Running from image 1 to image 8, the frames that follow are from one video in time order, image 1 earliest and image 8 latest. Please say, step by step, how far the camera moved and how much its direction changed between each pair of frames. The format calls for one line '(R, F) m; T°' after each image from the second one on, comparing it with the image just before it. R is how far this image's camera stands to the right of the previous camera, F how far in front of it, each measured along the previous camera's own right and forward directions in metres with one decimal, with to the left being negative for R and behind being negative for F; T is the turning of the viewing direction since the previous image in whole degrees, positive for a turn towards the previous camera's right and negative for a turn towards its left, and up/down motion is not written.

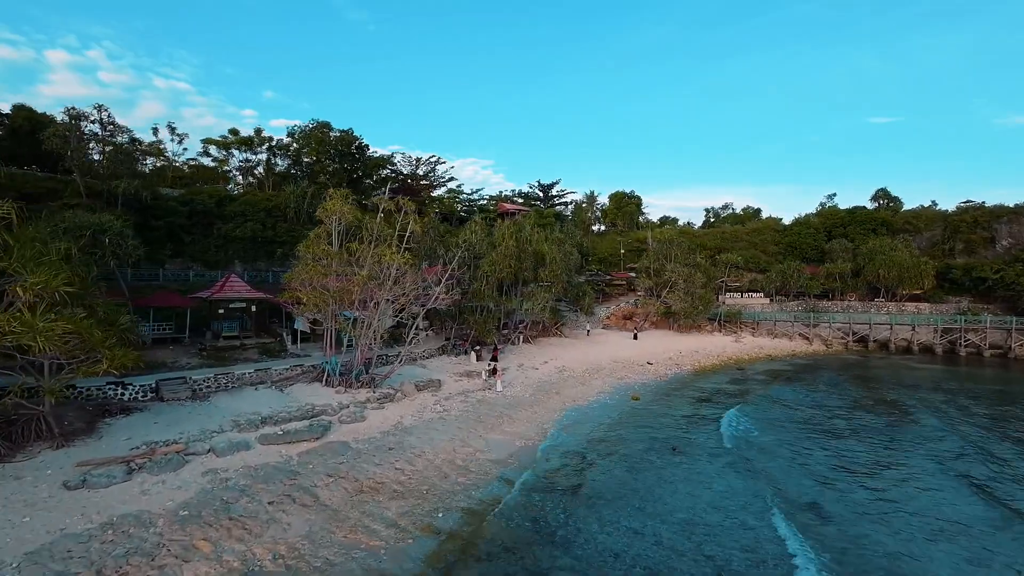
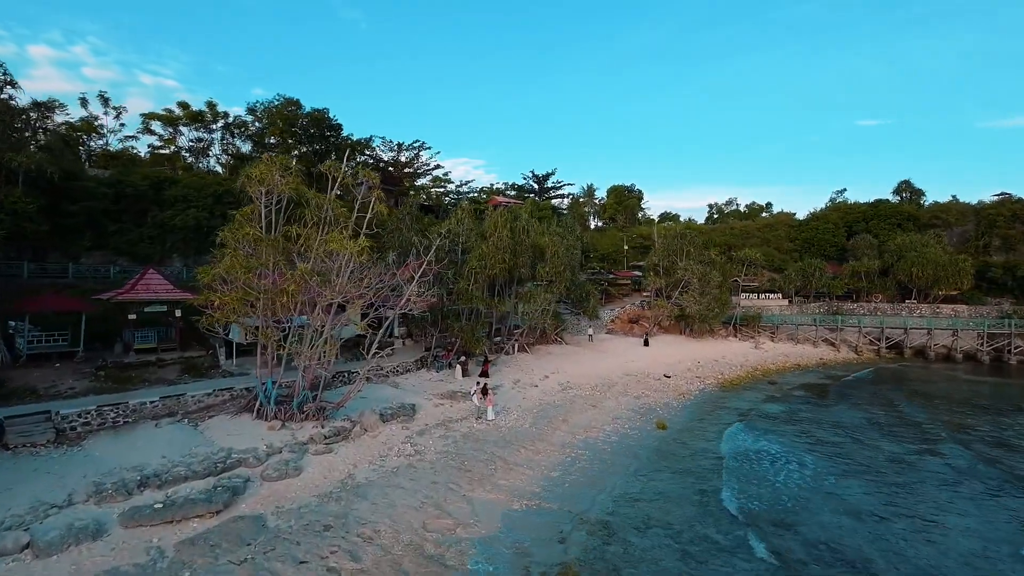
(-0.2, +6.5) m; +1°
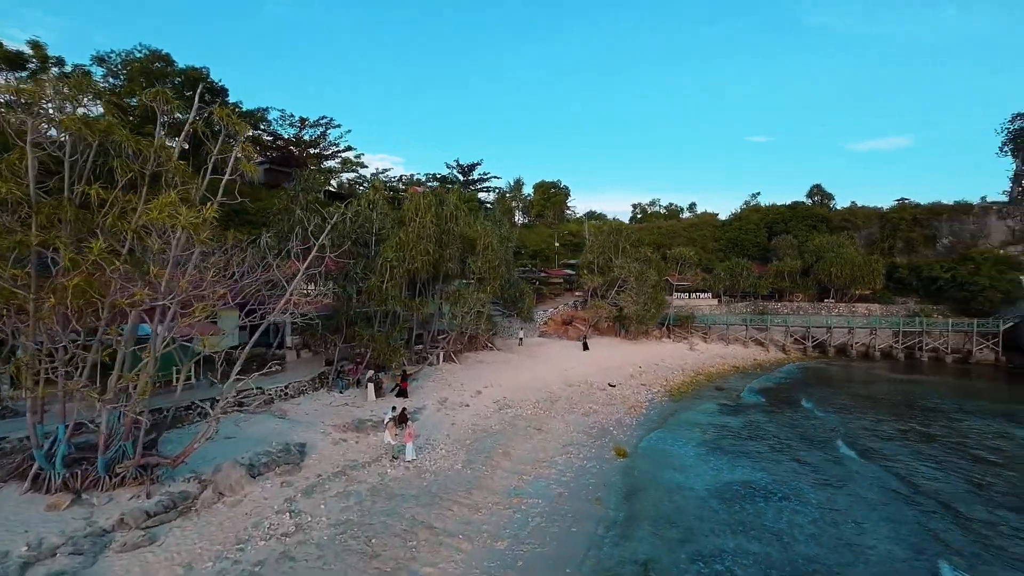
(-0.2, +5.4) m; +9°
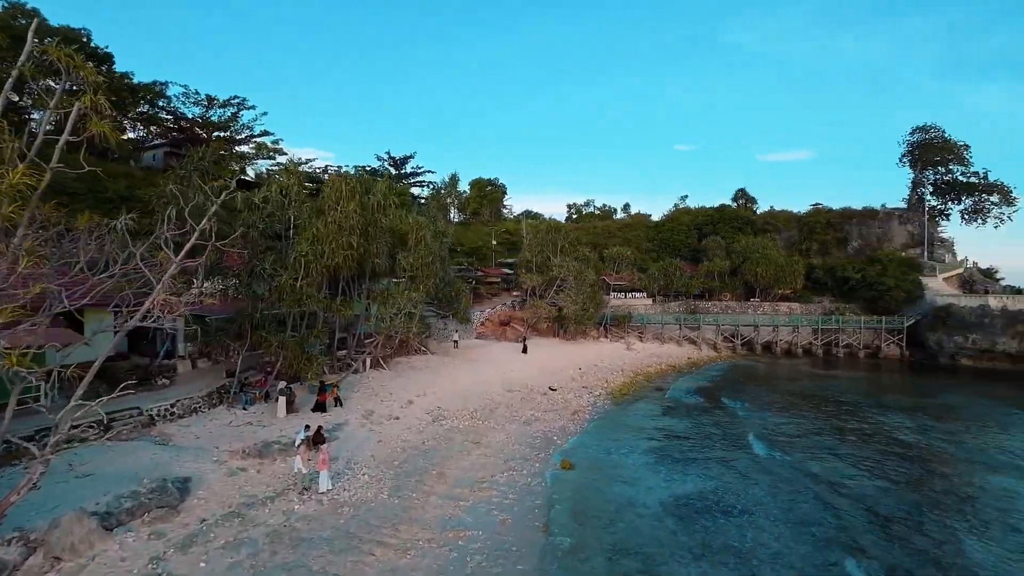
(0.0, +2.2) m; +8°
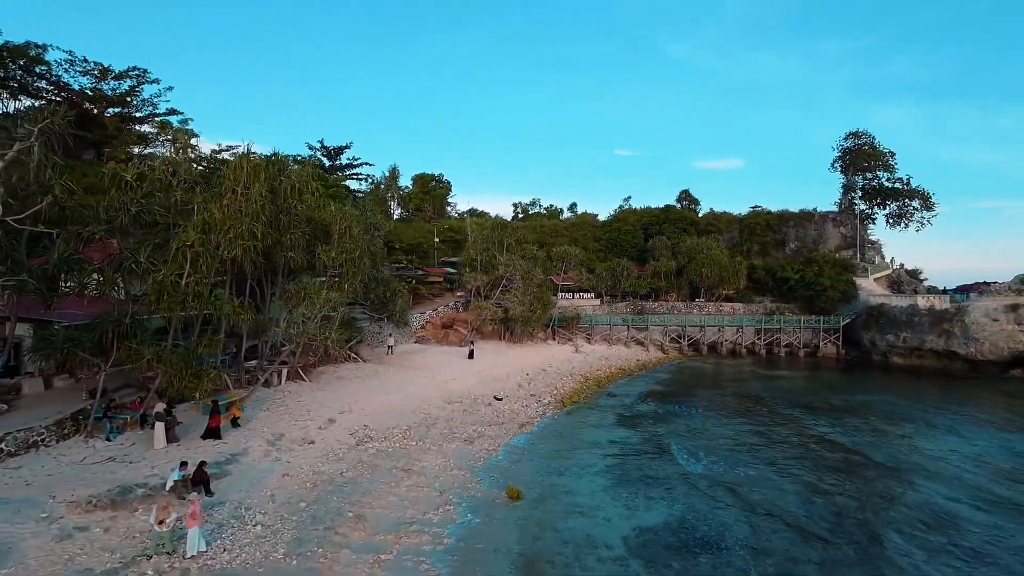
(+0.3, +2.8) m; +6°
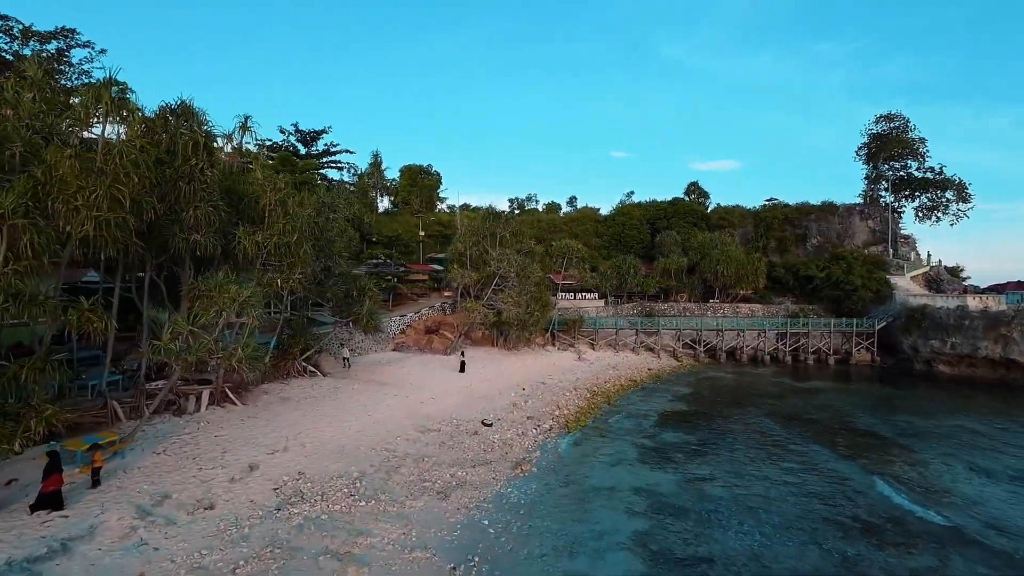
(+0.2, +5.7) m; 0°
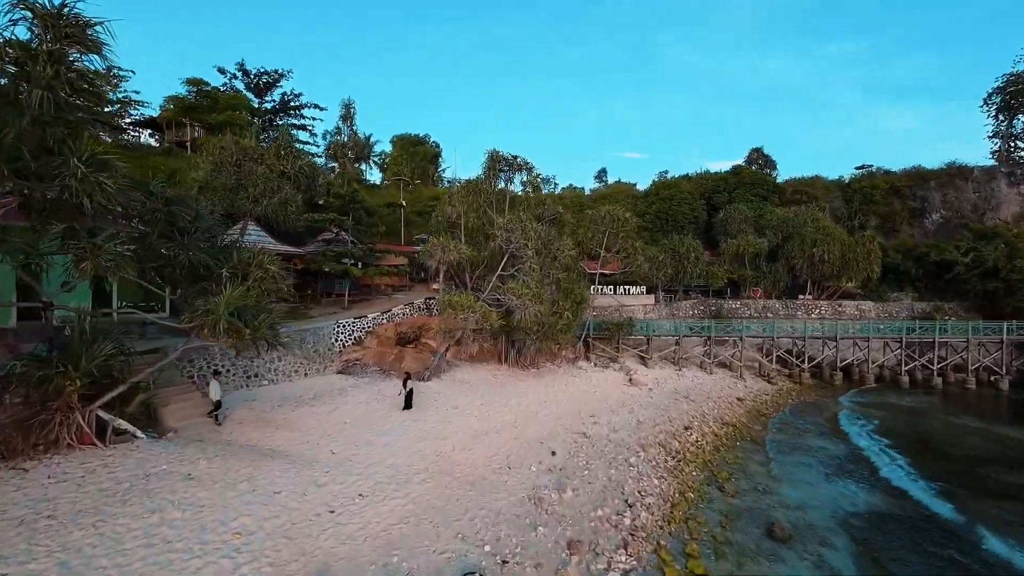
(-0.2, +13.7) m; -2°
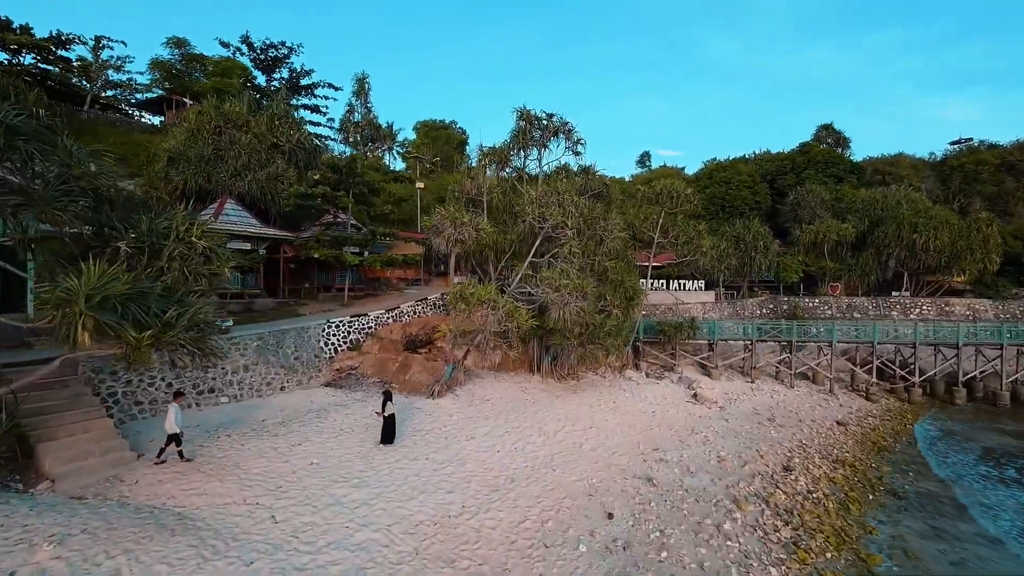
(-0.1, +5.1) m; -4°
